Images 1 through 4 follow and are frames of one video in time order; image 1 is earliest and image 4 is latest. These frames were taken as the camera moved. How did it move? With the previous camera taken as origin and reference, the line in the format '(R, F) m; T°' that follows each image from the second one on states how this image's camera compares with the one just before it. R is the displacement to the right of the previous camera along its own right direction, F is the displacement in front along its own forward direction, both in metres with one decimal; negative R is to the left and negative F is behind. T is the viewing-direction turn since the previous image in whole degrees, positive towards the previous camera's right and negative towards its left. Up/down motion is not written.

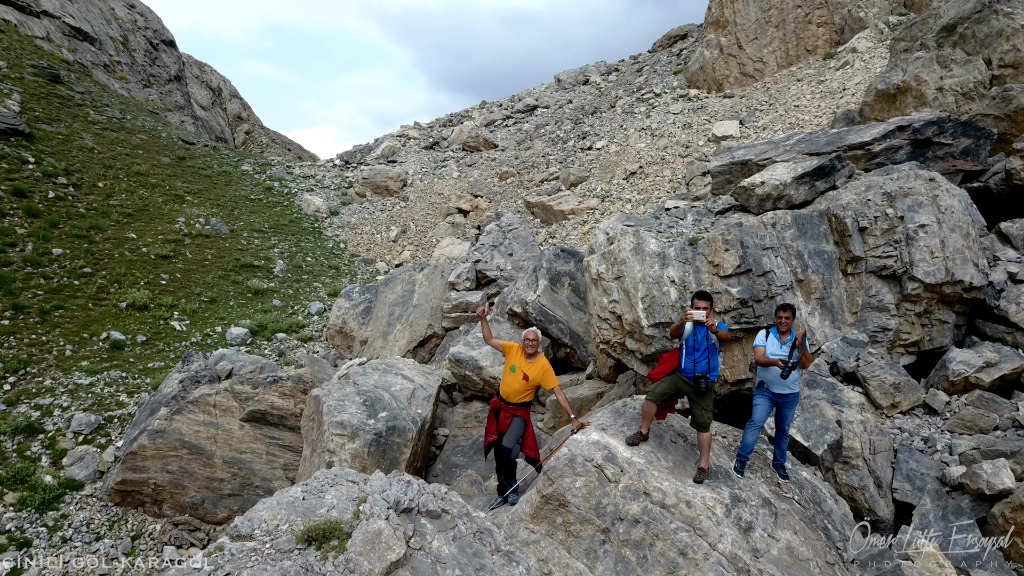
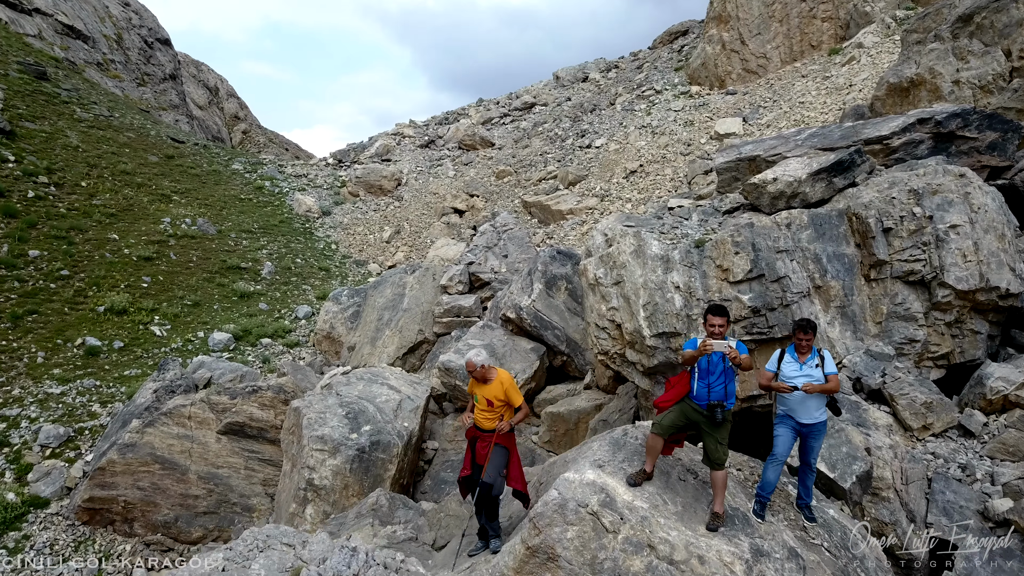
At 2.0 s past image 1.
(+0.1, +0.6) m; 0°
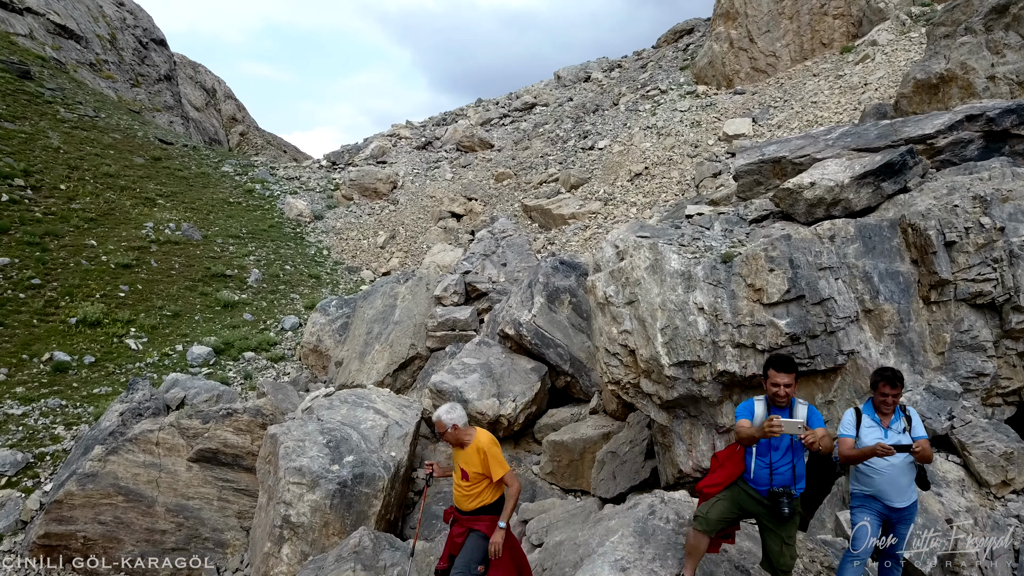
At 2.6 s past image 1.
(0.0, +0.9) m; 0°
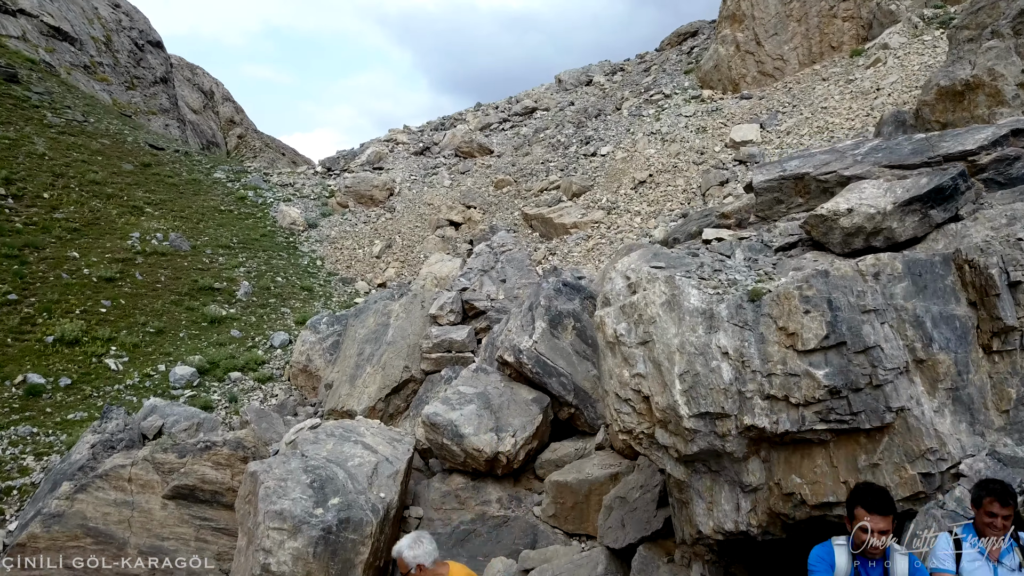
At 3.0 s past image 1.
(0.0, +0.7) m; 0°
